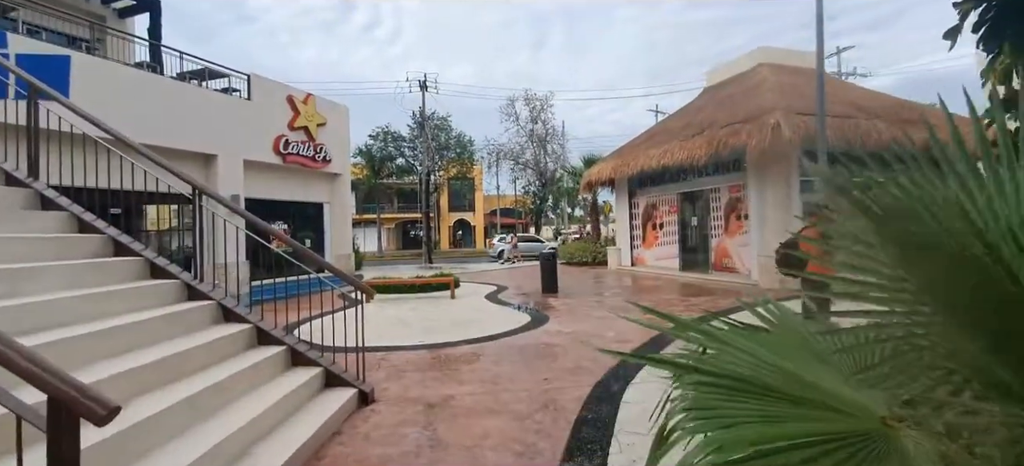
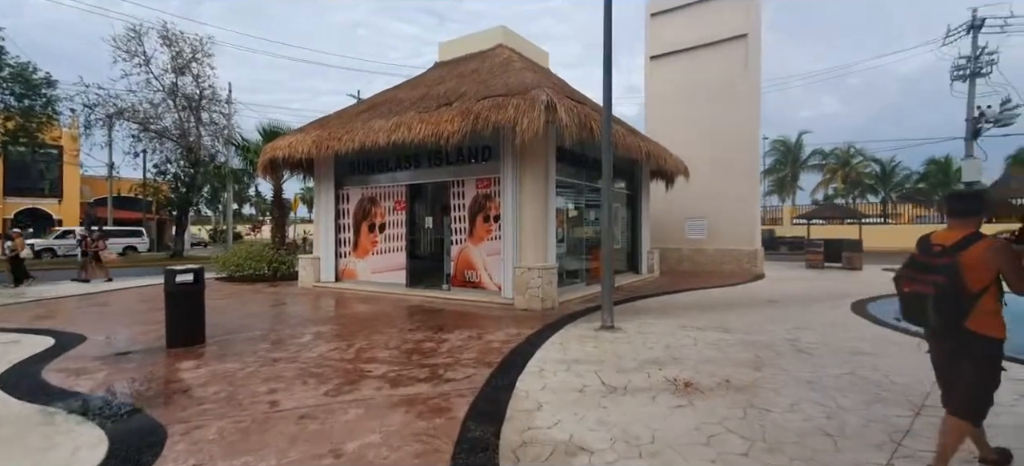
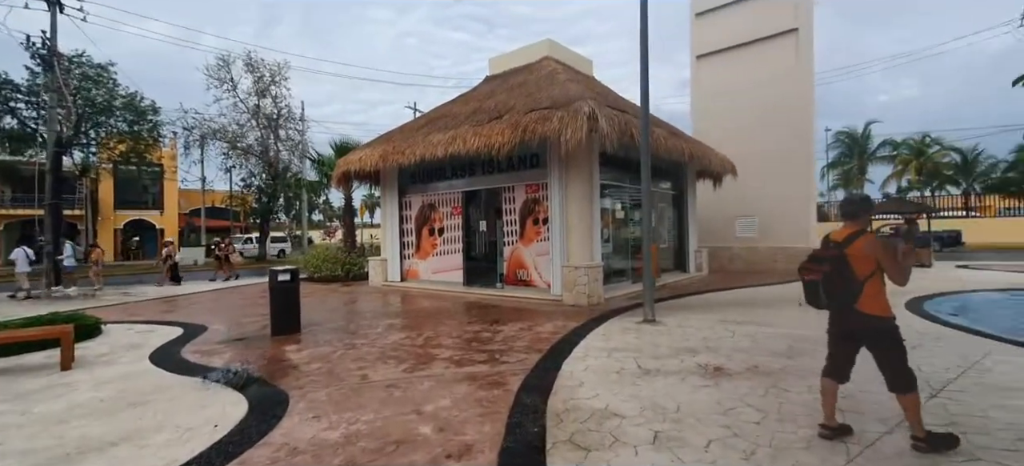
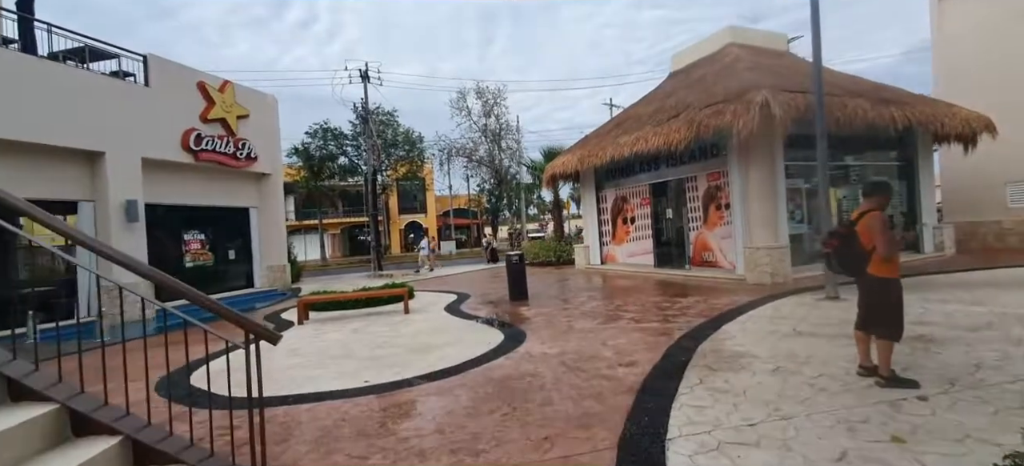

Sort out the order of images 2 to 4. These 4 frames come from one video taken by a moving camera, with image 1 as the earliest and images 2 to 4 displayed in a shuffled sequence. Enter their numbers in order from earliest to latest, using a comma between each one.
4, 3, 2
